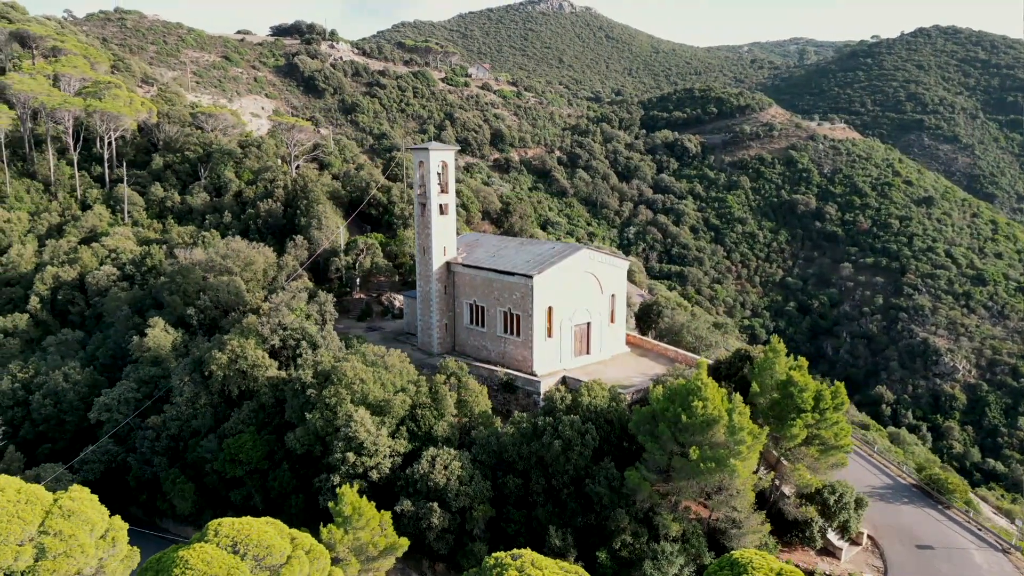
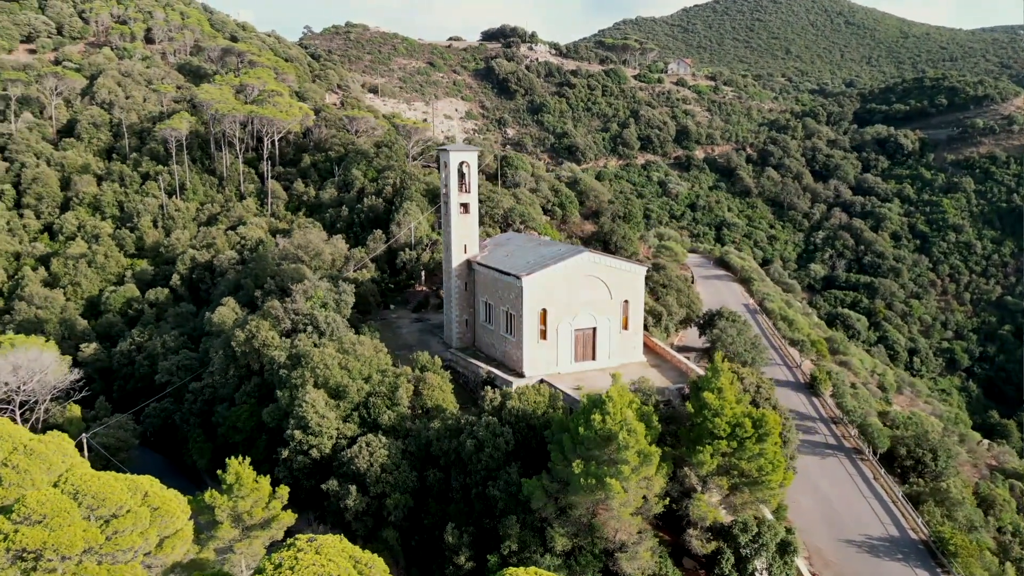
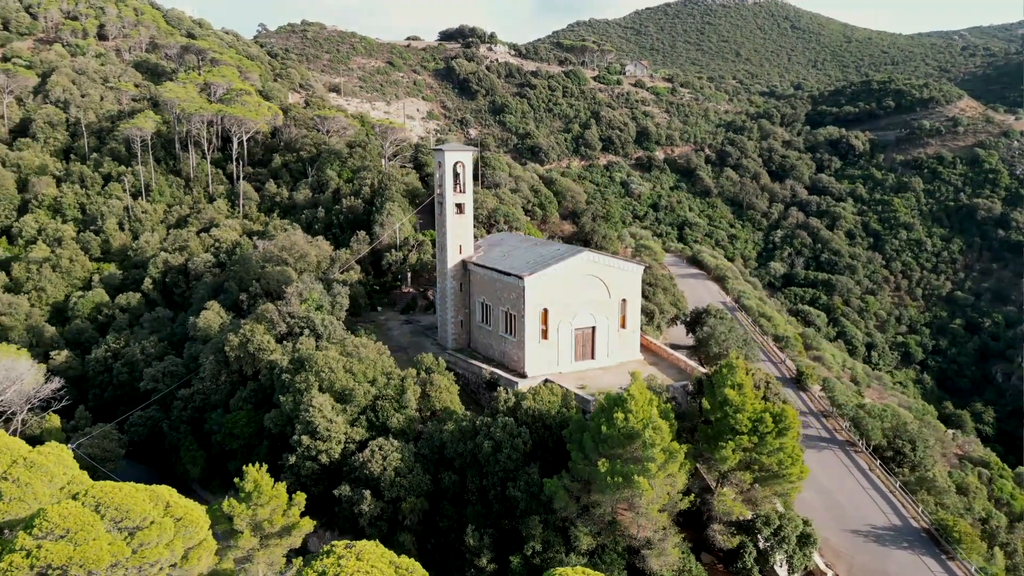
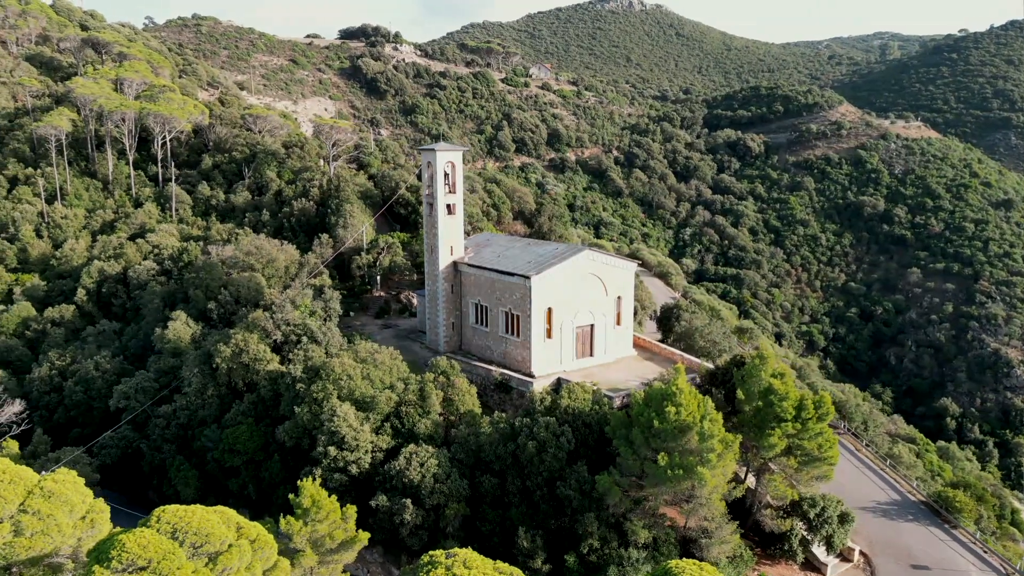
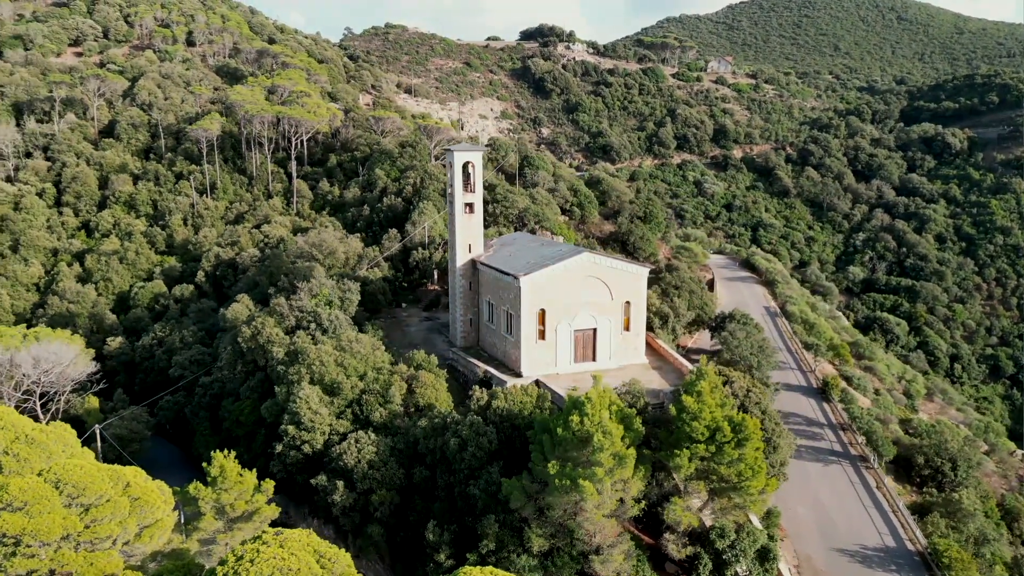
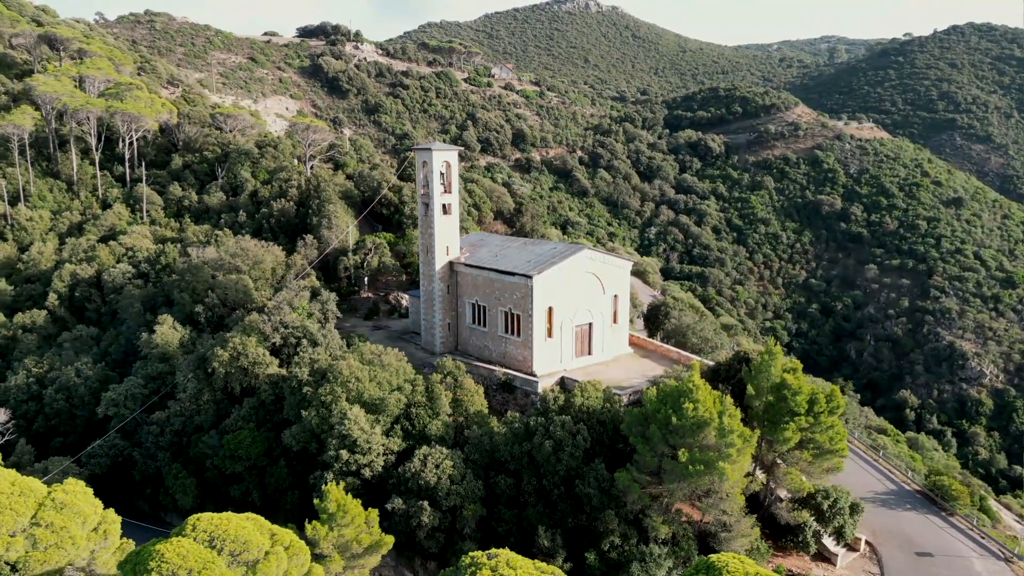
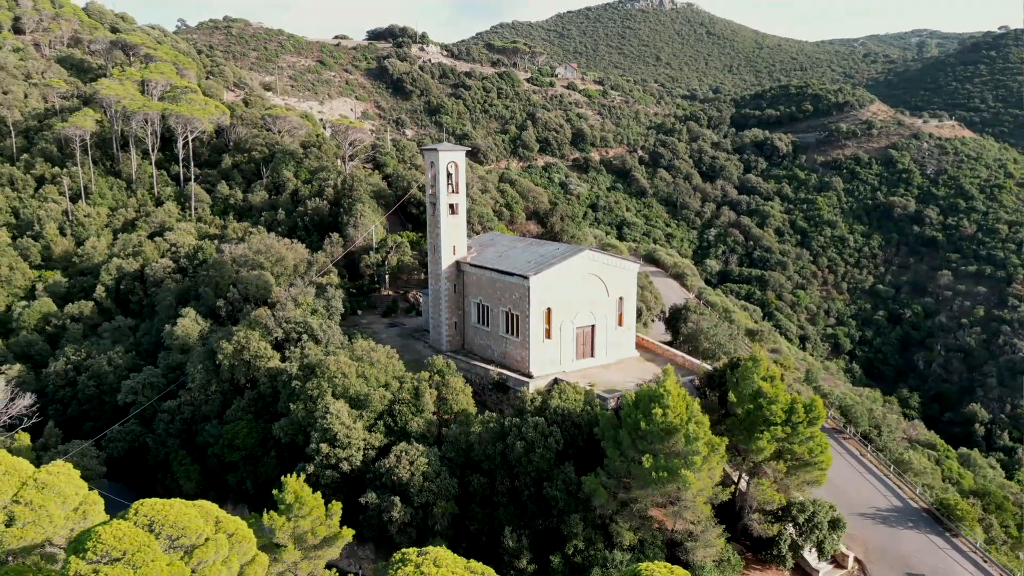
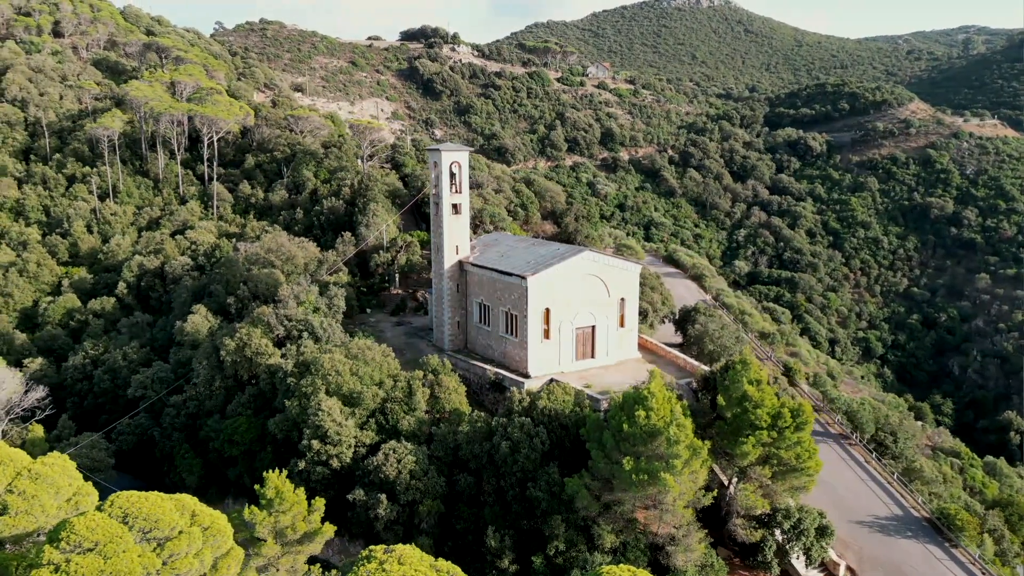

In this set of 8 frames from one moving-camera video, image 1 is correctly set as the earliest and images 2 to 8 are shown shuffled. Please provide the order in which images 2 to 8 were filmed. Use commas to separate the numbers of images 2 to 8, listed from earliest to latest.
6, 4, 7, 8, 3, 2, 5
